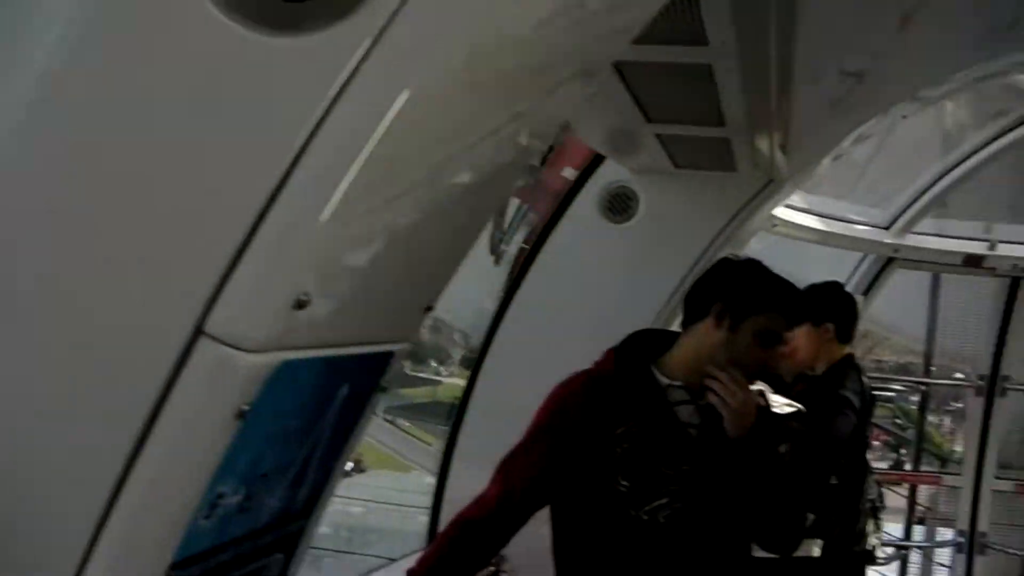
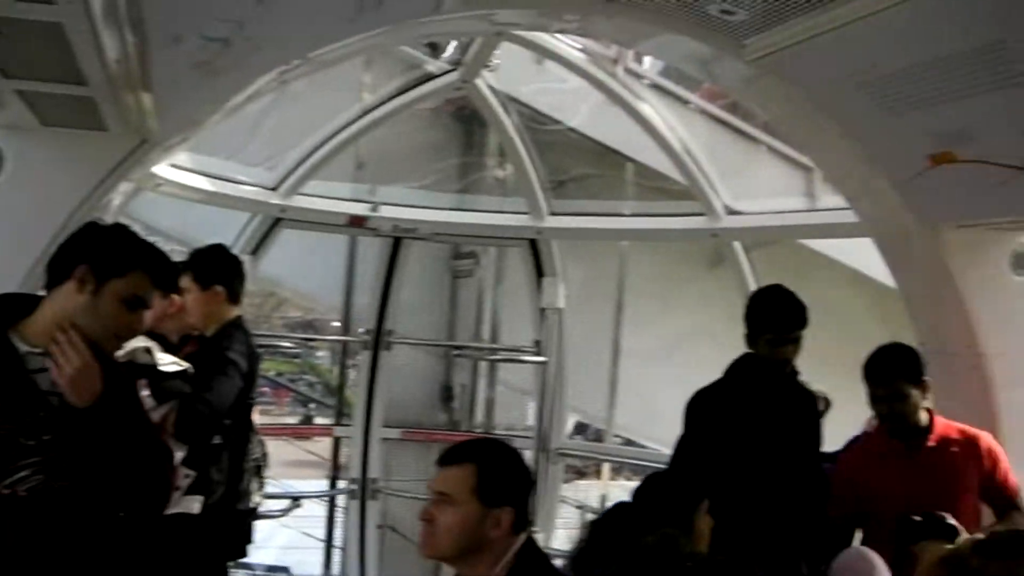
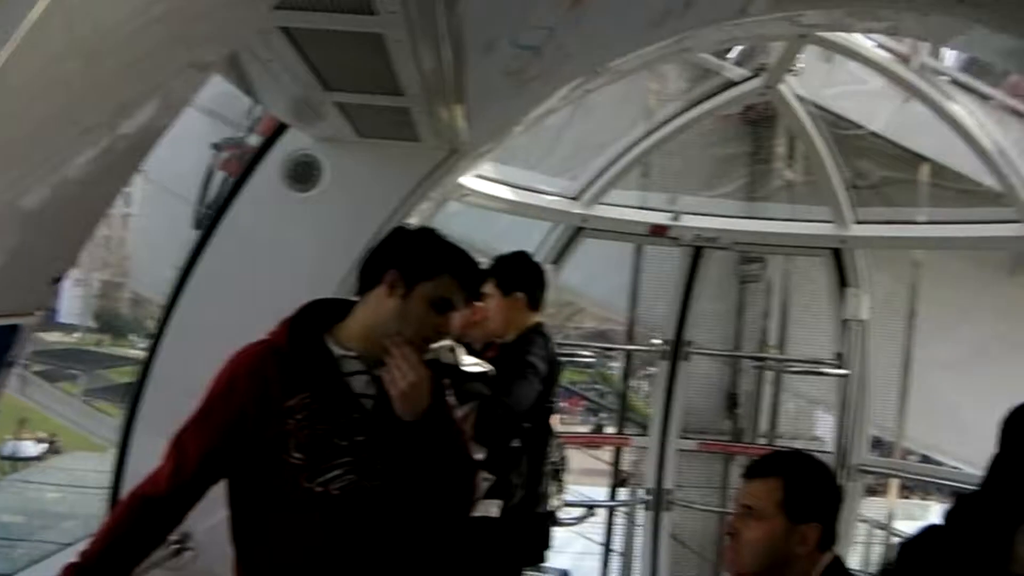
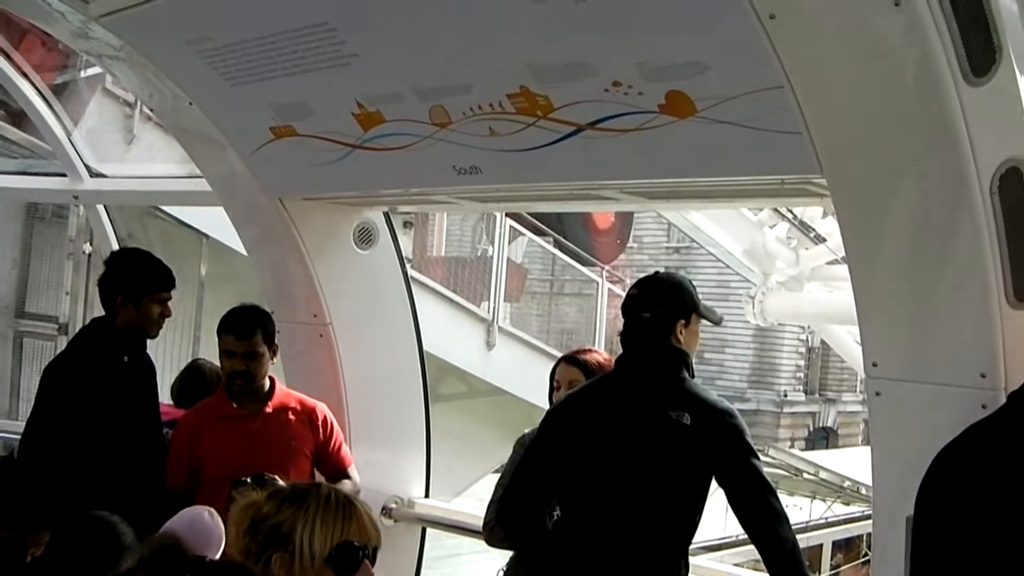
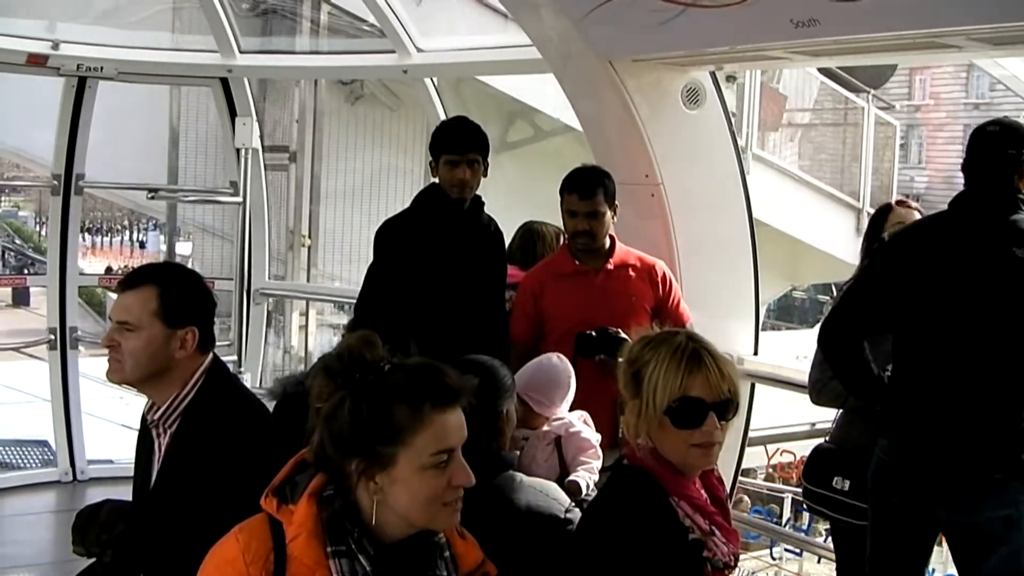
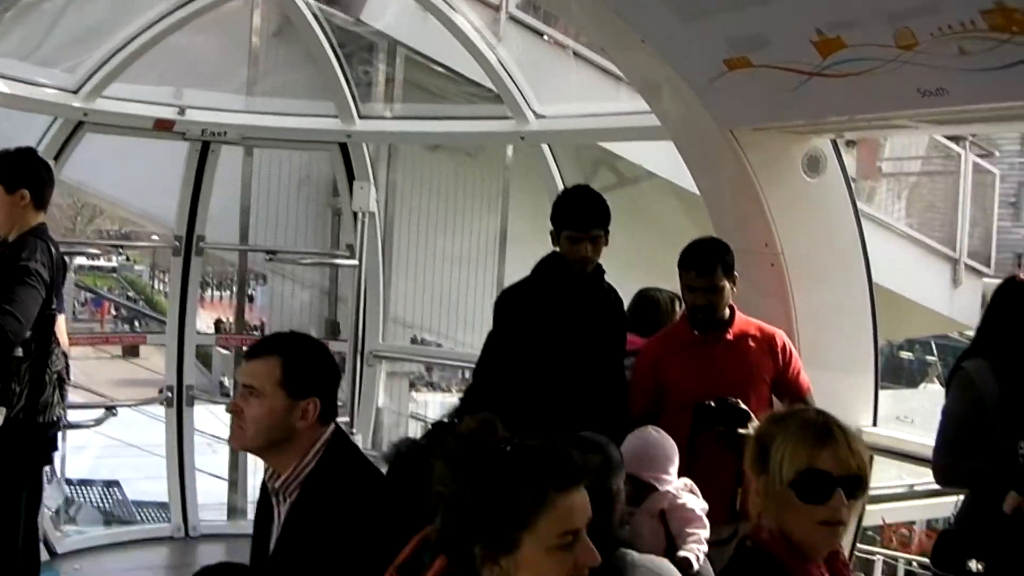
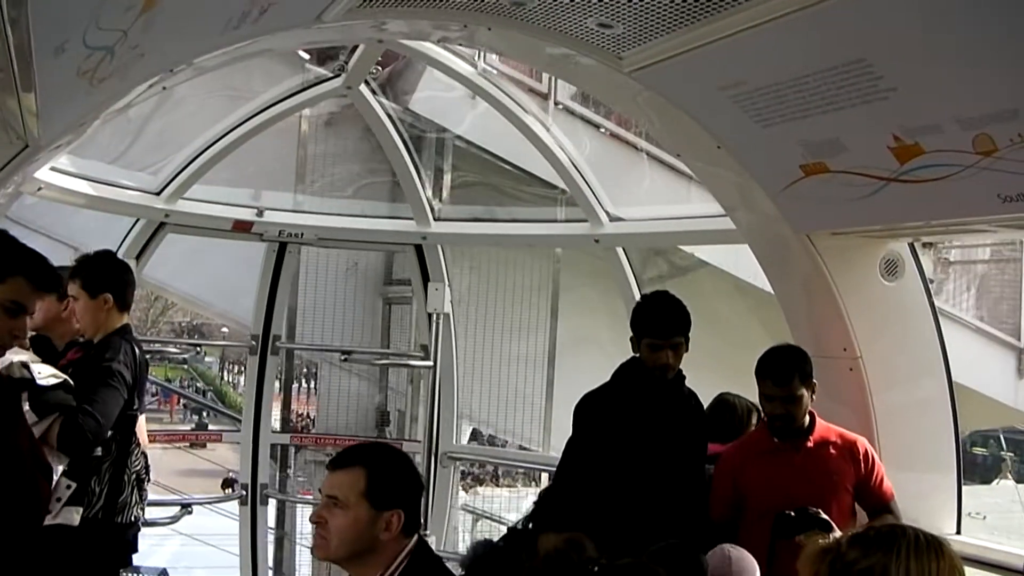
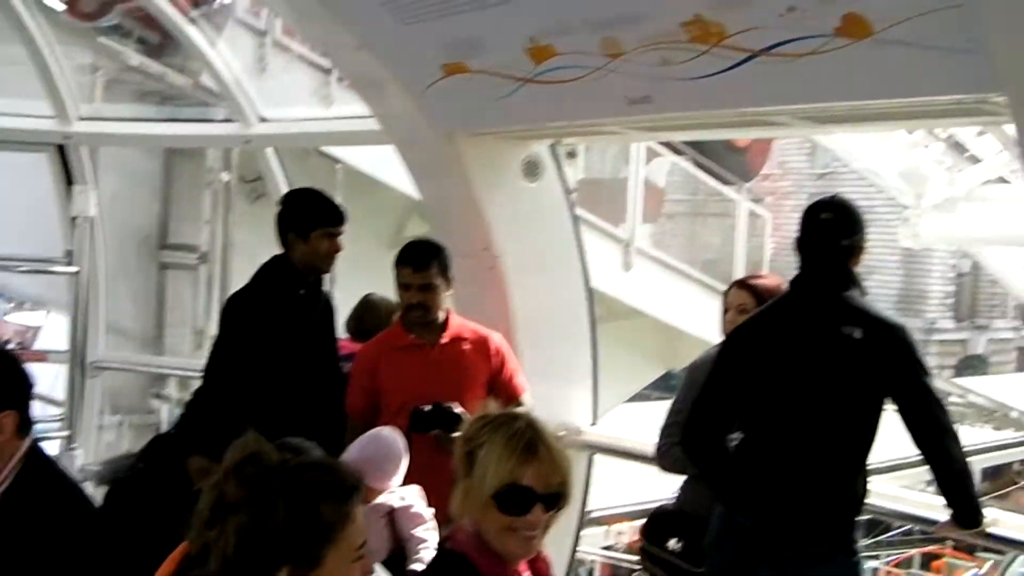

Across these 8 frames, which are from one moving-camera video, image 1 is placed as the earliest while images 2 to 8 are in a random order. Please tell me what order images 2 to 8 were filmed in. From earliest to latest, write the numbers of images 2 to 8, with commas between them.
3, 2, 7, 6, 5, 8, 4
